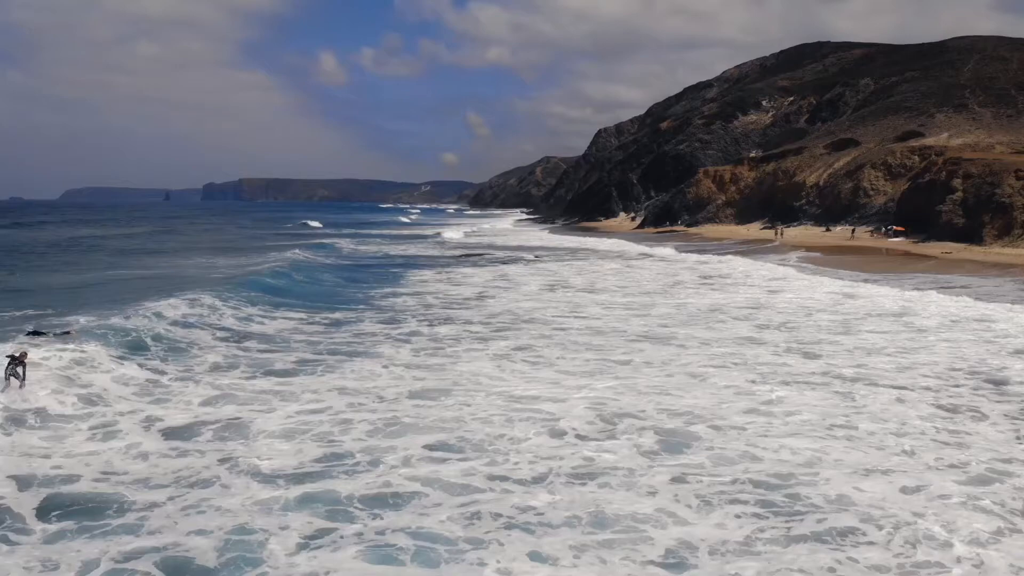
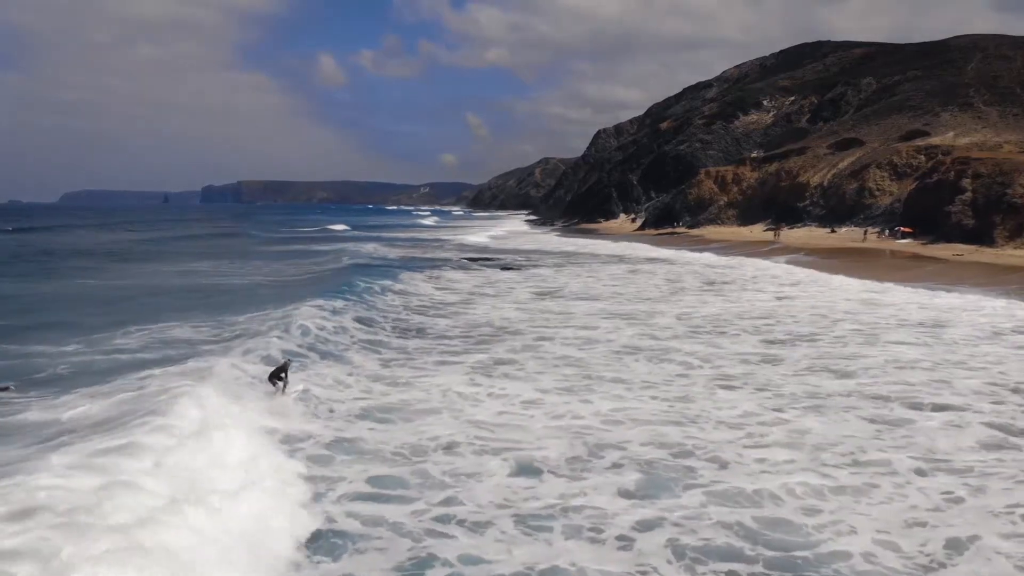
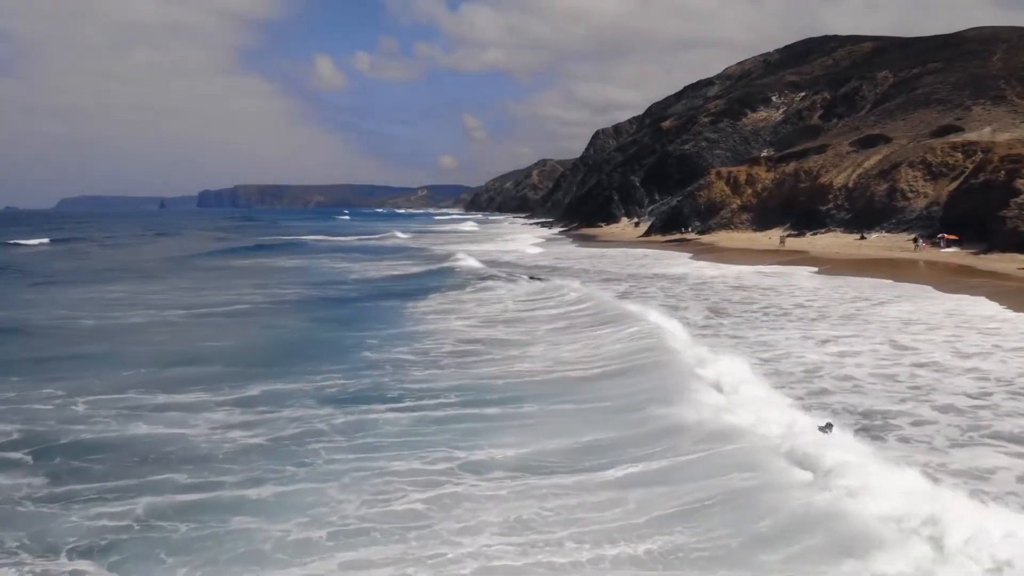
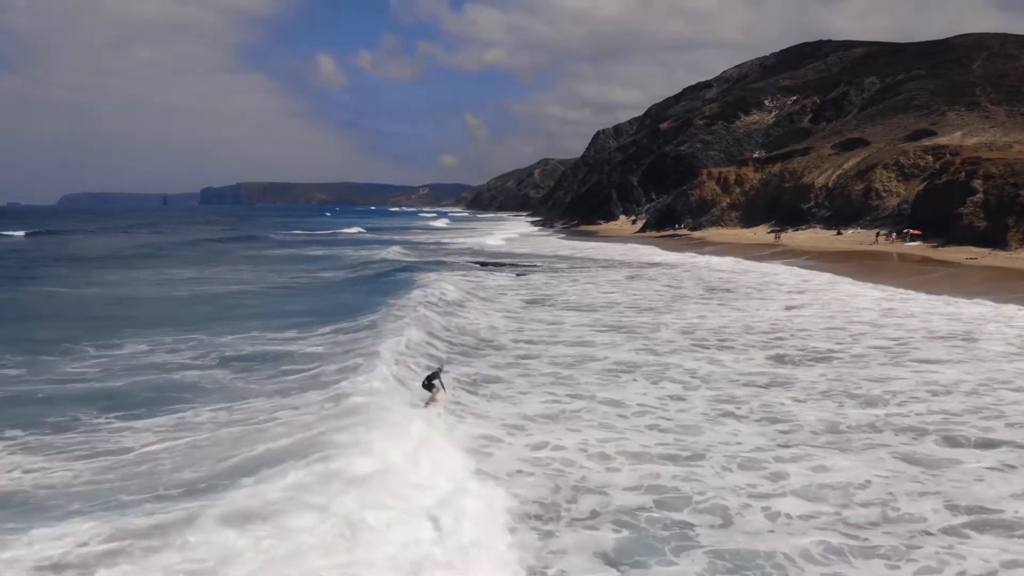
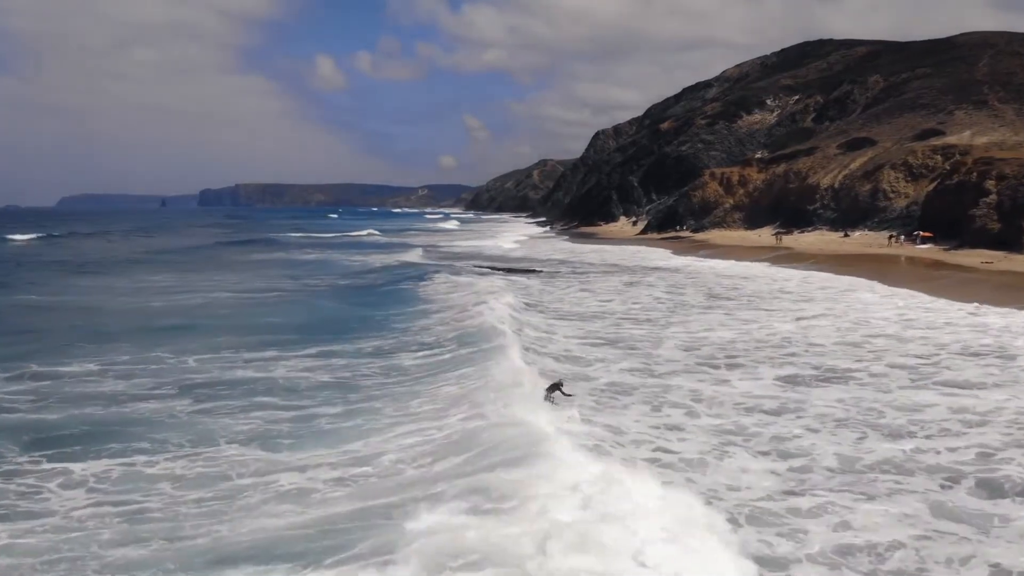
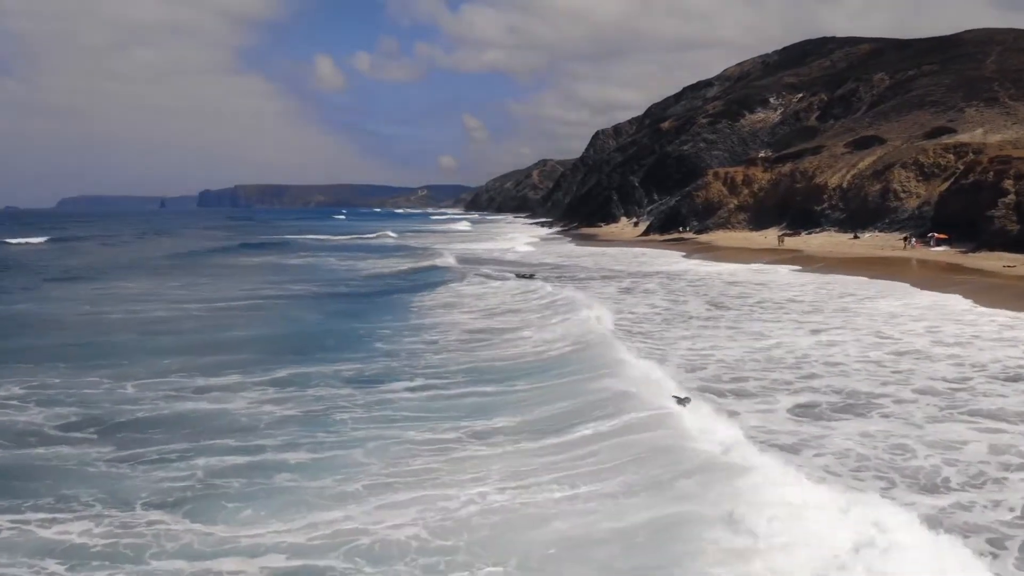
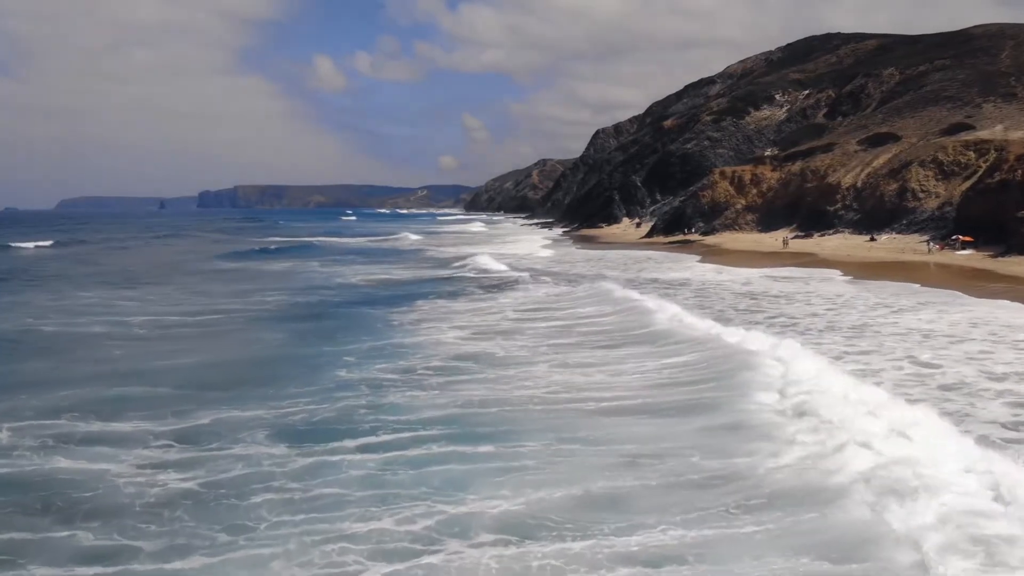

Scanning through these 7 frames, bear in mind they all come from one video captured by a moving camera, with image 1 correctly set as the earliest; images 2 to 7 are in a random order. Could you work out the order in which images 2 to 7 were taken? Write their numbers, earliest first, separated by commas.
2, 4, 5, 6, 3, 7
